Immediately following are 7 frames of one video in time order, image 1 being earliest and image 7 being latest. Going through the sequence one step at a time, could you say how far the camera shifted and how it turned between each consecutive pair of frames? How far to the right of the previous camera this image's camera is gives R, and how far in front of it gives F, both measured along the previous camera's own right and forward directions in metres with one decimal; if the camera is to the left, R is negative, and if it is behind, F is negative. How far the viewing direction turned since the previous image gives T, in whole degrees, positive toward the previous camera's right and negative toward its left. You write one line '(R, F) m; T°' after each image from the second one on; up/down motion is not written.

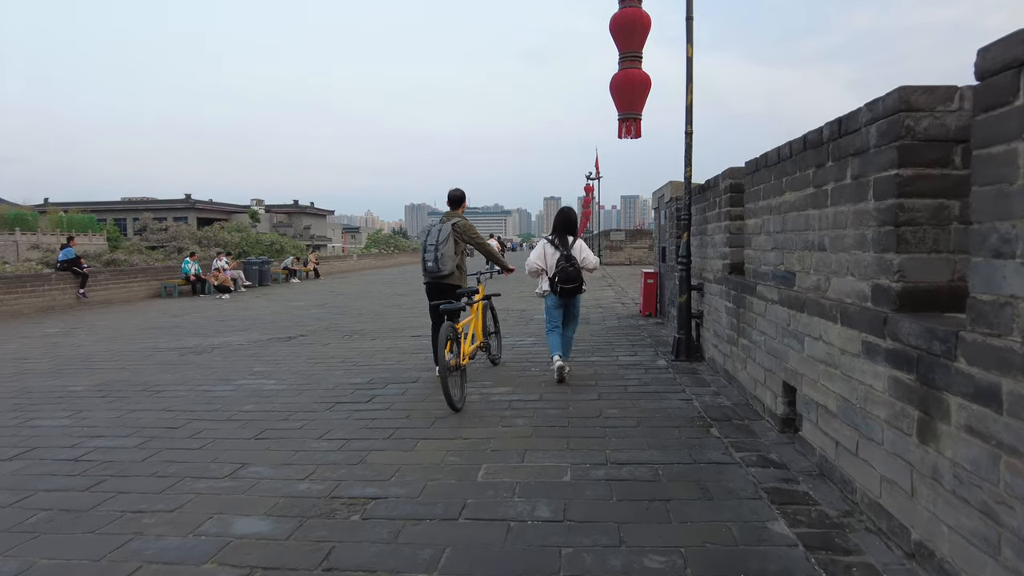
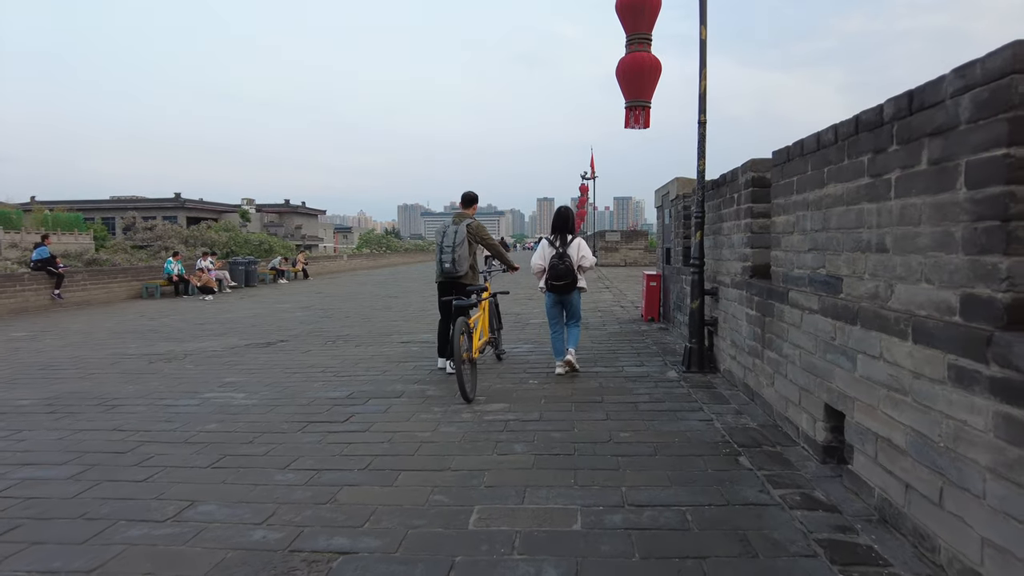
(0.0, +0.6) m; +1°
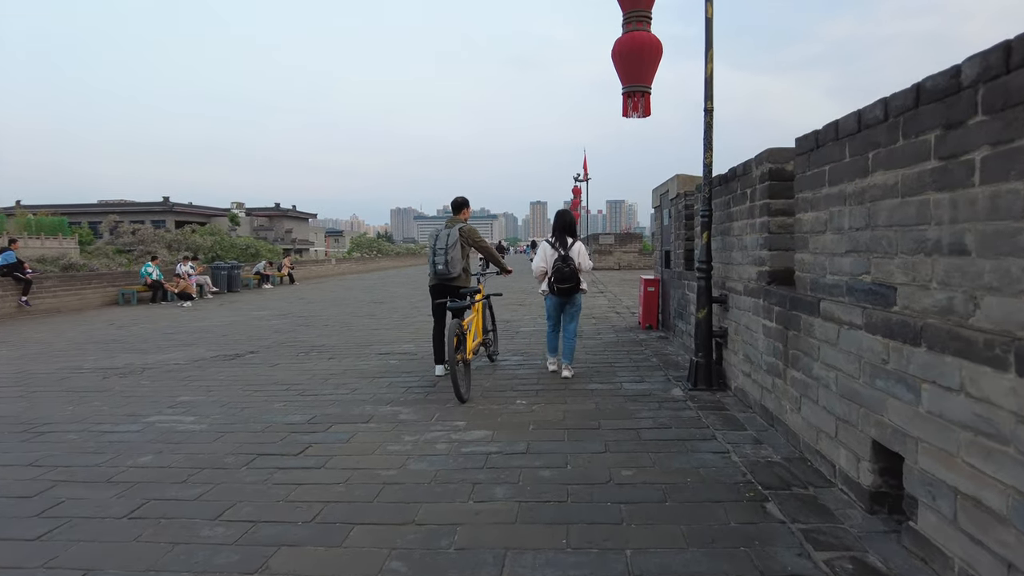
(+0.1, +0.6) m; +1°
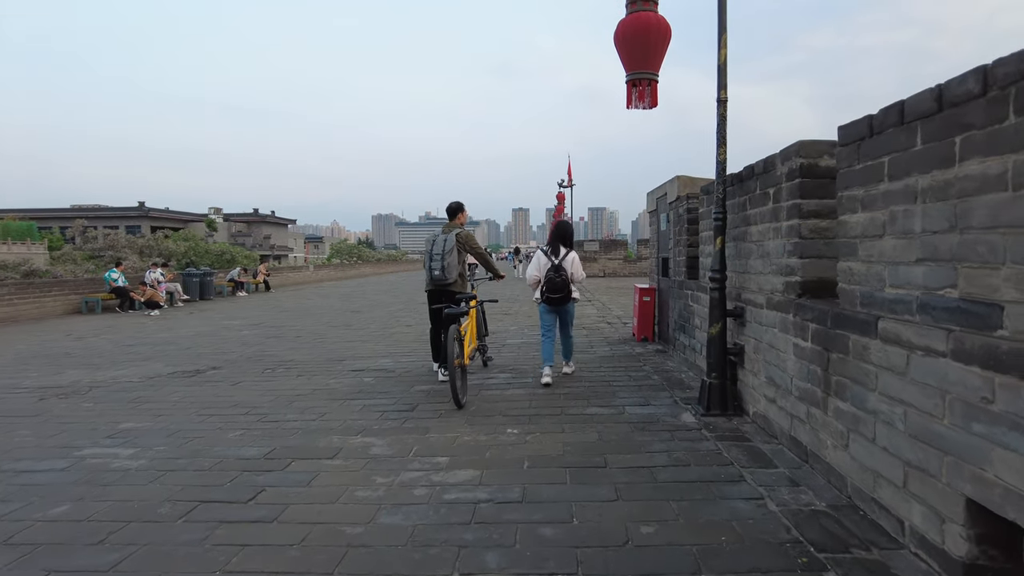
(-0.1, +0.6) m; +2°
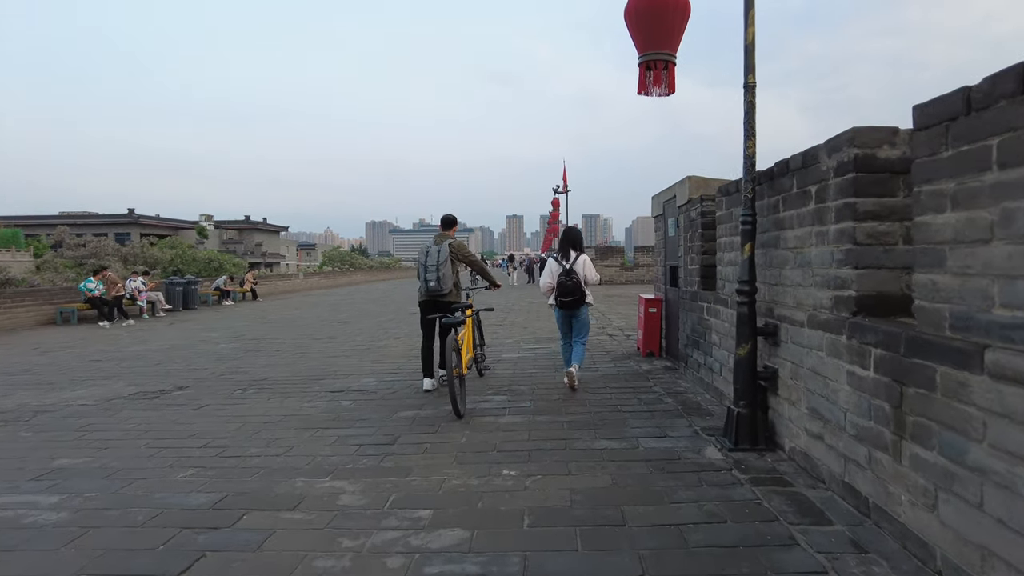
(0.0, +0.7) m; +1°
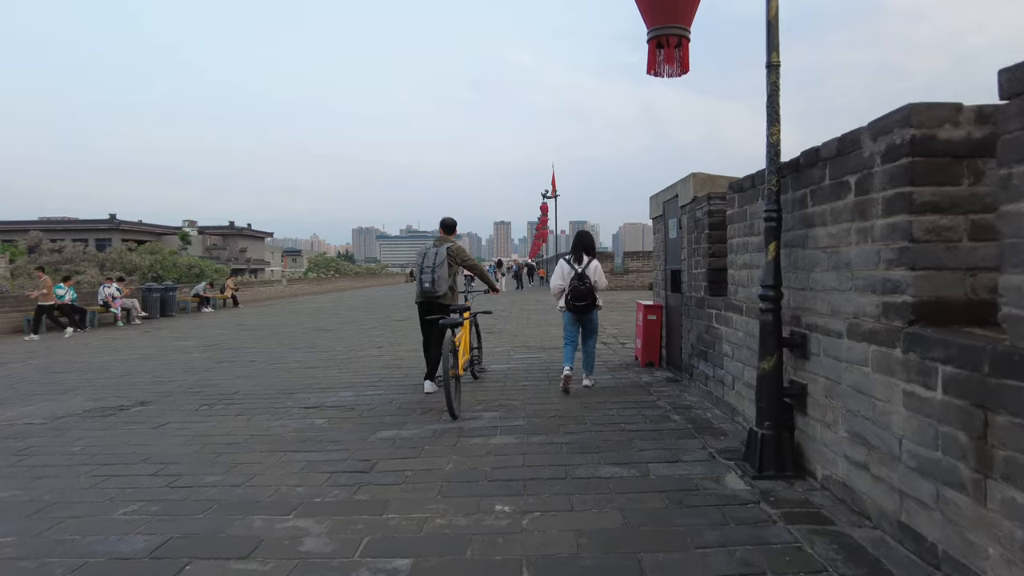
(0.0, +0.5) m; +1°
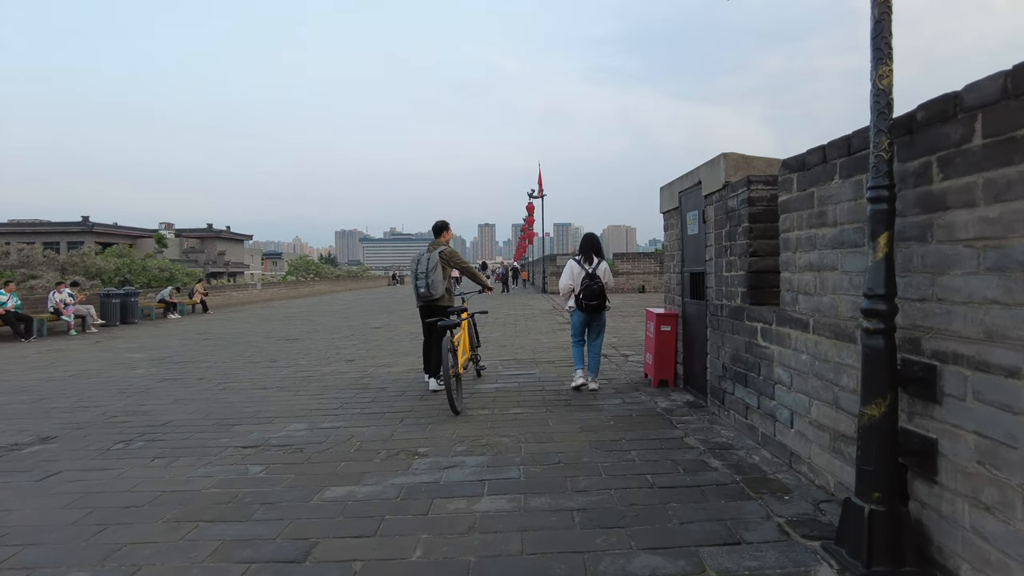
(0.0, +1.1) m; +1°
